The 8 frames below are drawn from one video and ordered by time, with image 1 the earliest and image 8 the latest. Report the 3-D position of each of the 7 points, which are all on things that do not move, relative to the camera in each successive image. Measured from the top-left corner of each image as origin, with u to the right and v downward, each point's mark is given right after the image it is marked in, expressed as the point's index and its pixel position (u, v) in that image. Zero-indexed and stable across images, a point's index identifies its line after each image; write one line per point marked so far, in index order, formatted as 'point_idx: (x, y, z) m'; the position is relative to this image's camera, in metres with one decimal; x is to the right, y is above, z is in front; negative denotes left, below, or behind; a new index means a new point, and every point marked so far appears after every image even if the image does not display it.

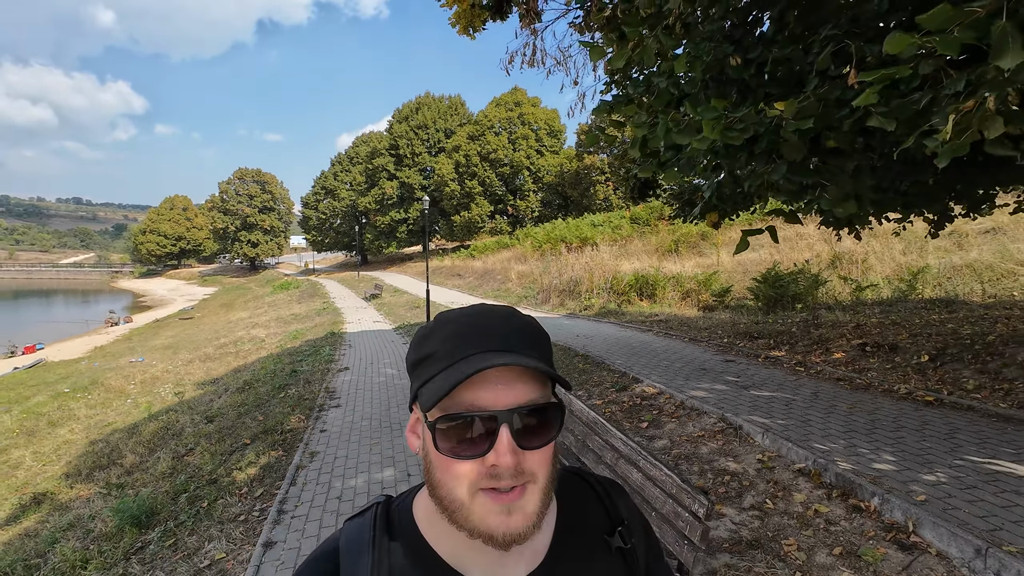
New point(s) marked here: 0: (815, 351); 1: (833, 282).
0: (+4.9, -1.0, +7.9) m
1: (+7.9, +0.1, +12.0) m
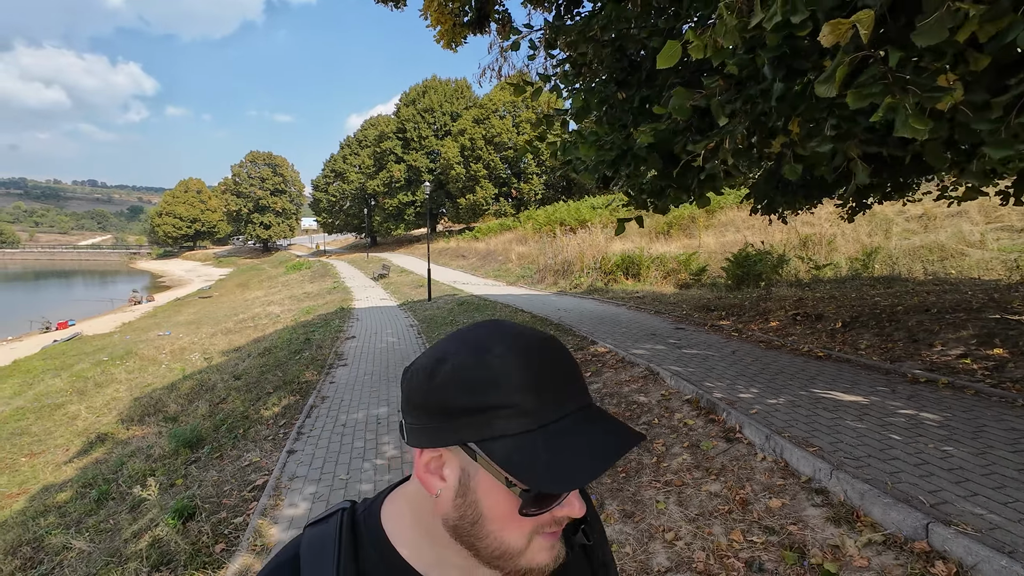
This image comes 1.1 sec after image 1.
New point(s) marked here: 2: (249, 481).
0: (+4.5, -0.6, +9.1) m
1: (+7.7, +0.7, +13.1) m
2: (-2.7, -1.9, +4.9) m
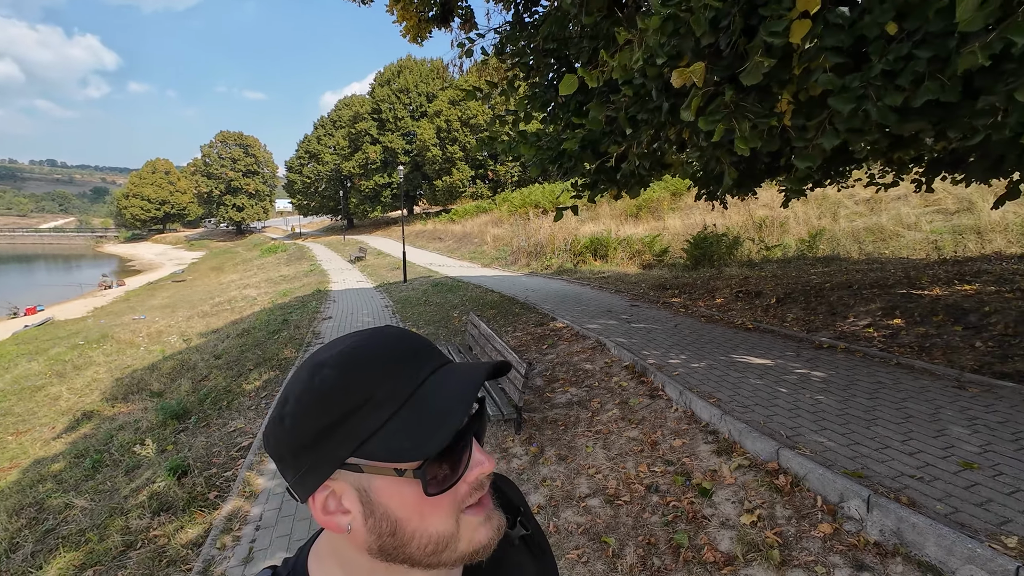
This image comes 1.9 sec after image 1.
0: (+3.9, -0.2, +9.9) m
1: (+6.8, +1.3, +14.0) m
2: (-3.1, -1.7, +5.5) m
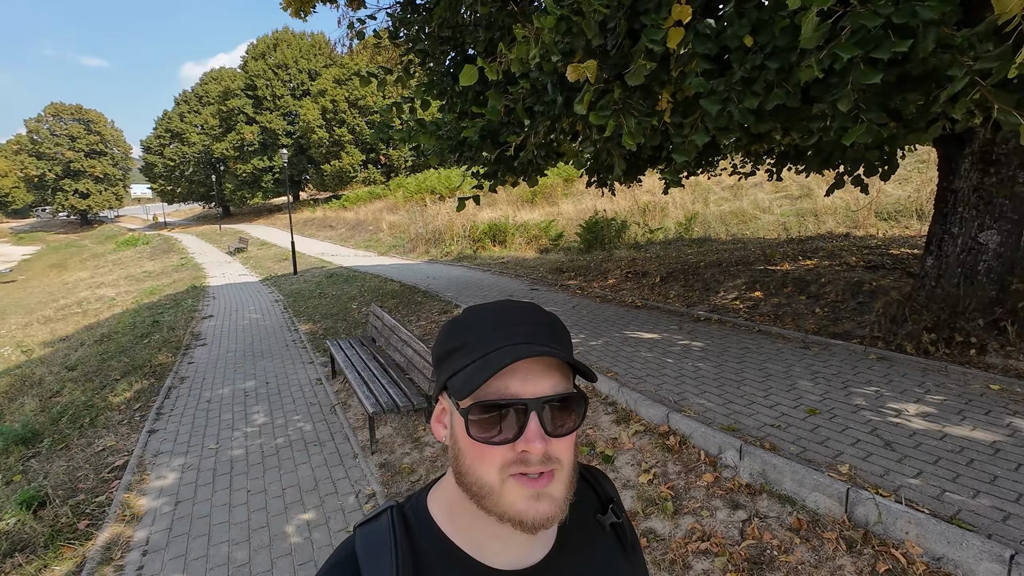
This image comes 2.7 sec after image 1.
0: (+1.8, +0.2, +10.6) m
1: (+3.8, +1.9, +15.1) m
2: (-4.1, -1.8, +4.8) m
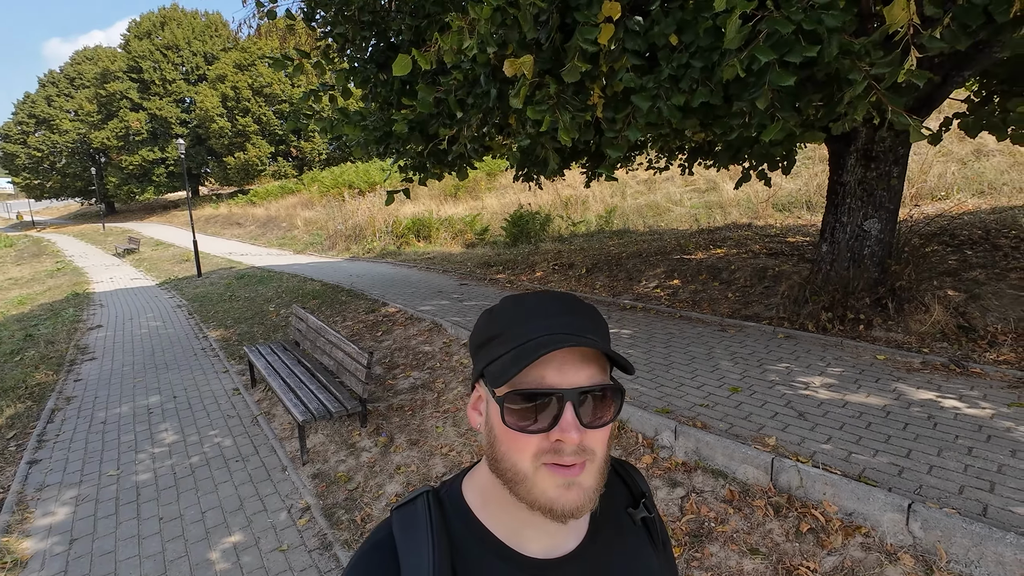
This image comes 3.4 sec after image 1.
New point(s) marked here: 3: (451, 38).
0: (+0.3, +0.3, +10.7) m
1: (+1.5, +2.1, +15.5) m
2: (-4.6, -1.8, +4.1) m
3: (-0.4, +1.6, +3.1) m
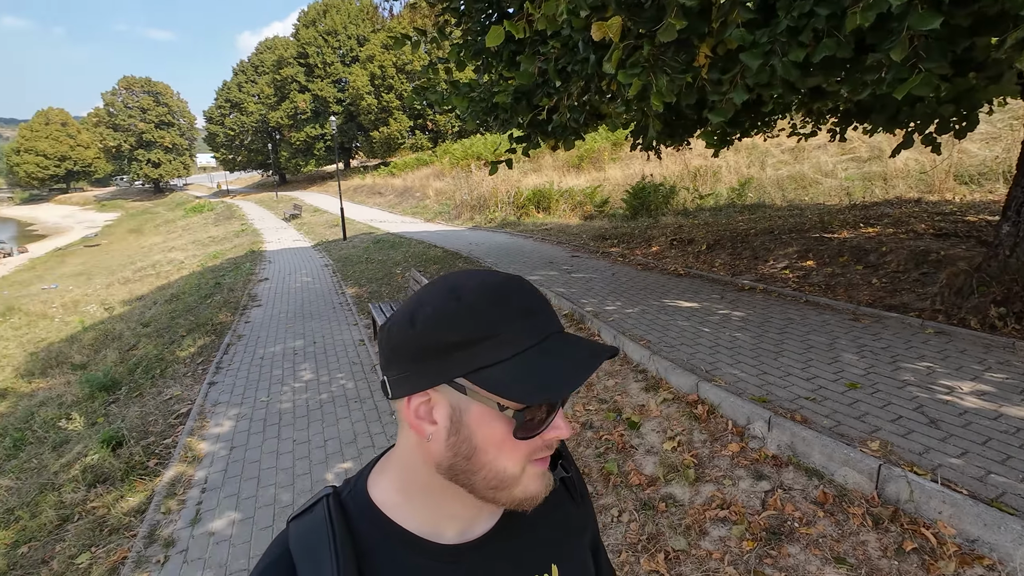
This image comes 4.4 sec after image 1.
0: (+2.7, +0.9, +10.3) m
1: (+5.1, +2.8, +14.6) m
2: (-3.7, -1.3, +5.3) m
3: (+0.2, +1.8, +3.1) m
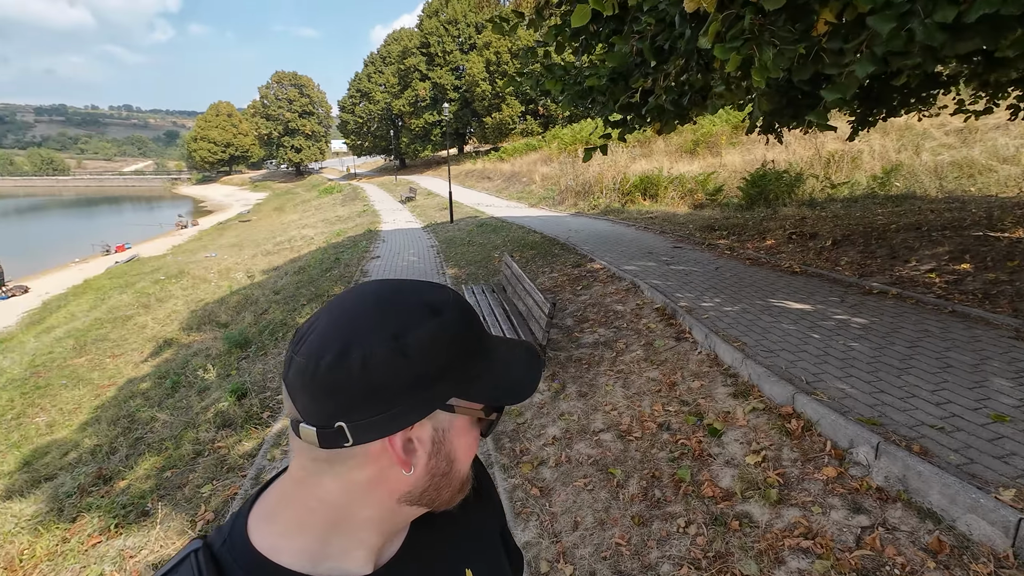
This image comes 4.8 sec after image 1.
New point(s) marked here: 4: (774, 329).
0: (+4.7, +1.0, +9.5) m
1: (+8.0, +2.9, +13.0) m
2: (-2.8, -1.0, +6.0) m
3: (+0.8, +1.9, +2.9) m
4: (+2.5, -0.4, +4.7) m
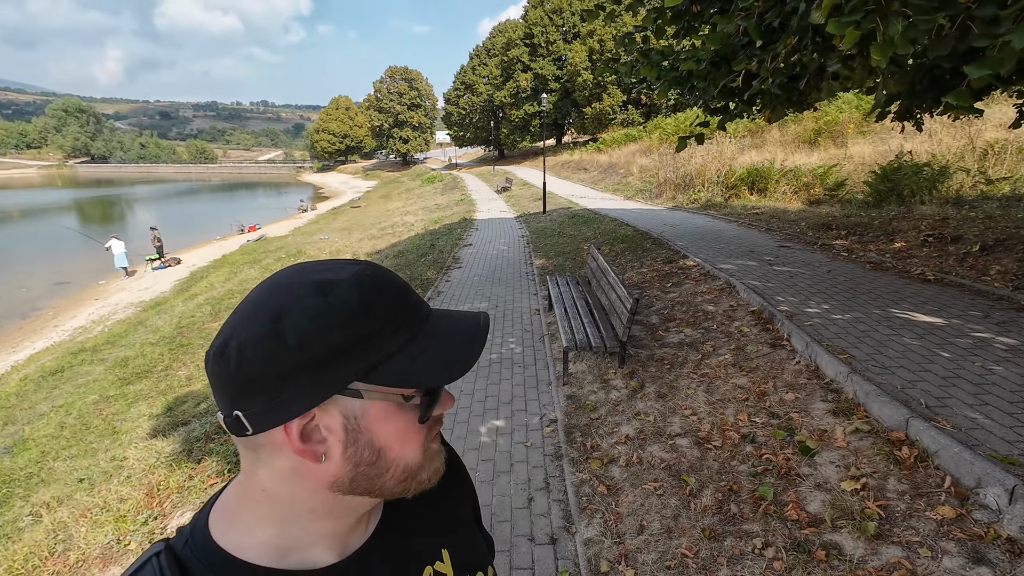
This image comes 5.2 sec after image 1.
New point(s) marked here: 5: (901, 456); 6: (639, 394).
0: (+6.3, +0.8, +8.4) m
1: (+10.4, +2.6, +11.2) m
2: (-1.8, -0.8, +6.4) m
3: (+1.3, +1.9, +2.6) m
4: (+3.2, -0.5, +4.1) m
5: (+2.2, -1.0, +2.8) m
6: (+1.1, -0.9, +4.4) m
